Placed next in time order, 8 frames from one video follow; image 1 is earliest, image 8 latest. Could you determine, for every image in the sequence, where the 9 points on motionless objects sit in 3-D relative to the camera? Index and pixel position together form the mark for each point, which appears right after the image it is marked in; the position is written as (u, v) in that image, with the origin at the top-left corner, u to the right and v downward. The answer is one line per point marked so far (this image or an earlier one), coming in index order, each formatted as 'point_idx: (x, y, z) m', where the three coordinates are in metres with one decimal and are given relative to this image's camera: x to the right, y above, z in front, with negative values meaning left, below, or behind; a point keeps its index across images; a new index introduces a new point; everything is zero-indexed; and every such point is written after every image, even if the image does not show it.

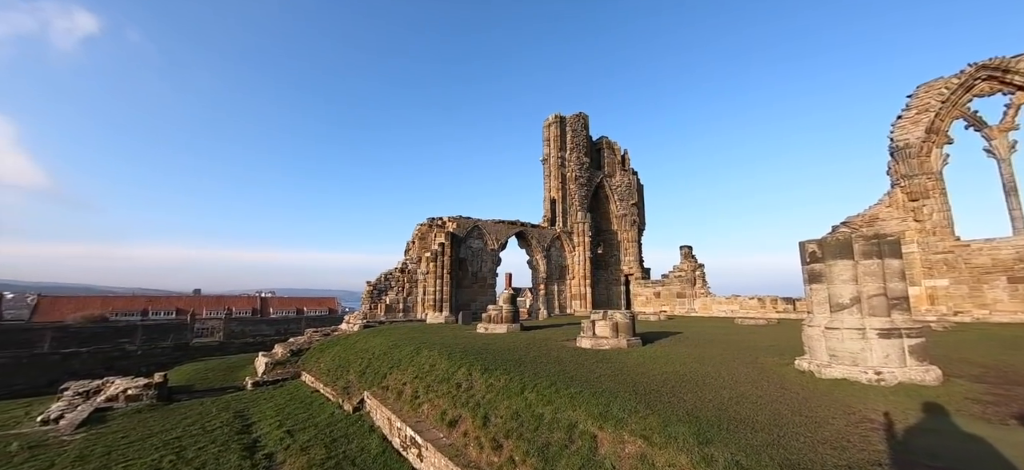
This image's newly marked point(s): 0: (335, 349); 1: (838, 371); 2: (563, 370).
0: (-4.8, -3.1, +11.6) m
1: (+3.7, -1.5, +4.8) m
2: (+0.7, -1.8, +5.7) m
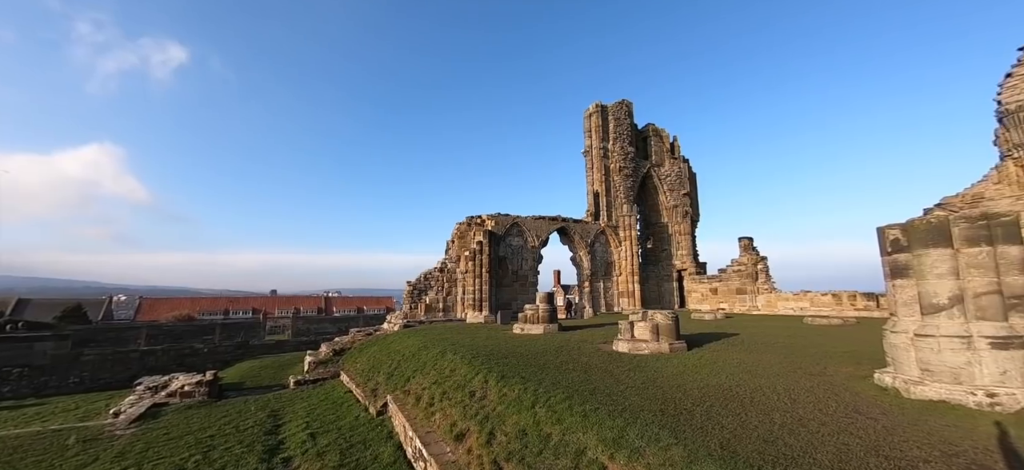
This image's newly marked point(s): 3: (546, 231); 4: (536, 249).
0: (-3.8, -3.1, +11.6) m
1: (+3.7, -1.4, +3.8) m
2: (+0.9, -1.7, +5.0) m
3: (+1.5, +0.2, +18.4) m
4: (+1.0, -0.6, +17.9) m
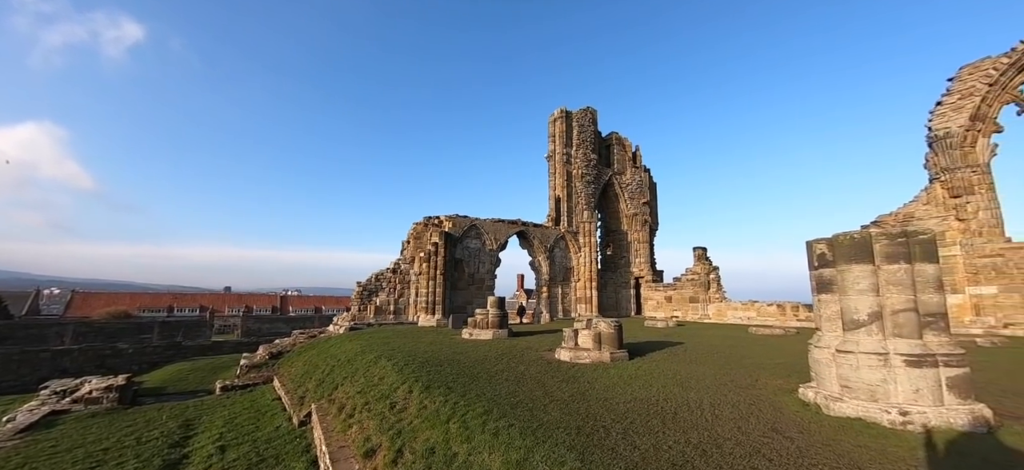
0: (-5.2, -3.0, +10.9) m
1: (+3.0, -1.5, +3.8) m
2: (0.0, -1.8, +4.8) m
3: (-0.3, +0.1, +18.1) m
4: (-0.7, -0.7, +17.6) m
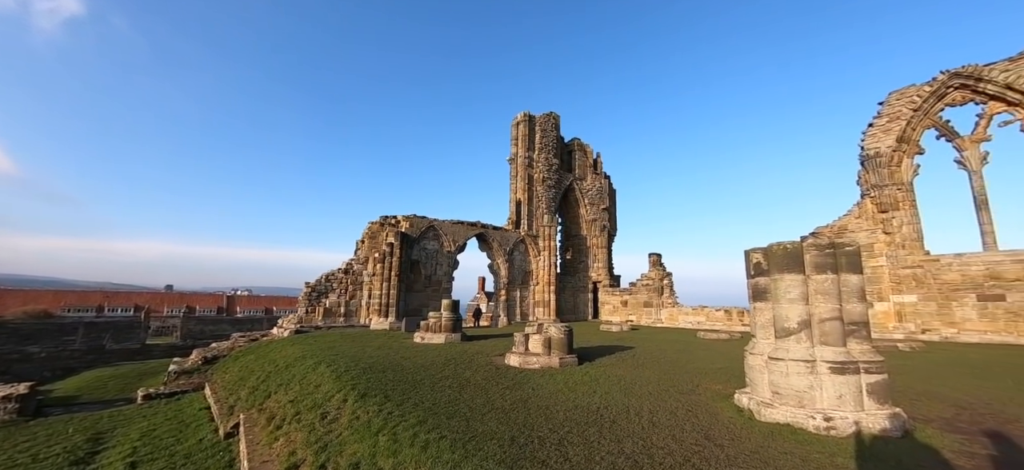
0: (-6.4, -2.9, +10.3) m
1: (+2.4, -1.6, +3.8) m
2: (-0.6, -1.8, +4.6) m
3: (-2.1, 0.0, +17.9) m
4: (-2.5, -0.8, +17.4) m
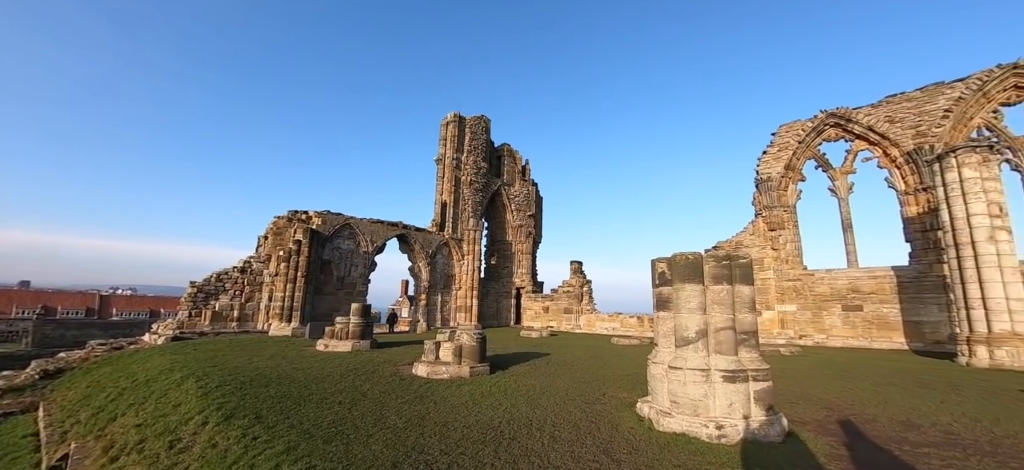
0: (-8.3, -2.7, +8.7) m
1: (+1.5, -1.7, +3.9) m
2: (-1.6, -1.8, +4.1) m
3: (-5.2, 0.0, +17.0) m
4: (-5.6, -0.8, +16.4) m
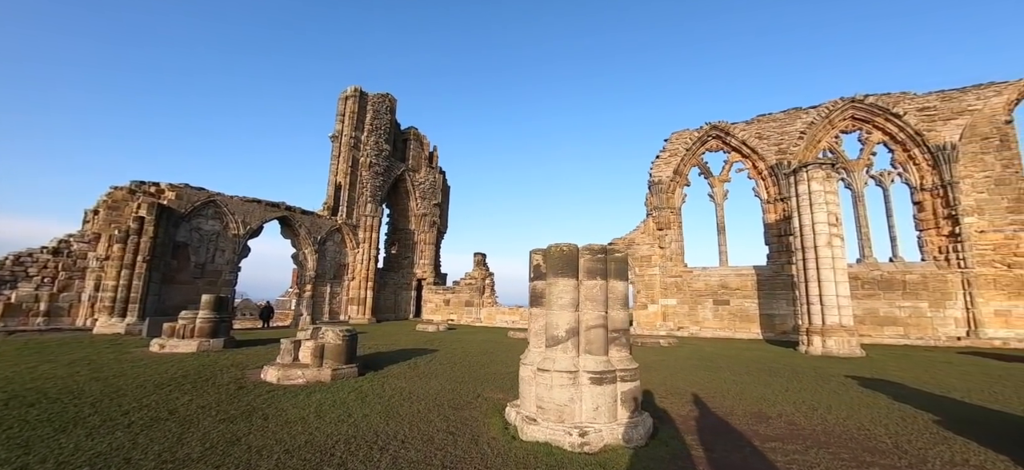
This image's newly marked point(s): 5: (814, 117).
0: (-10.4, -2.2, +6.2) m
1: (+0.2, -1.6, +3.5) m
2: (-2.9, -1.6, +3.1) m
3: (-9.0, +0.6, +14.9) m
4: (-9.2, -0.2, +14.3) m
5: (+11.0, +4.3, +15.6) m
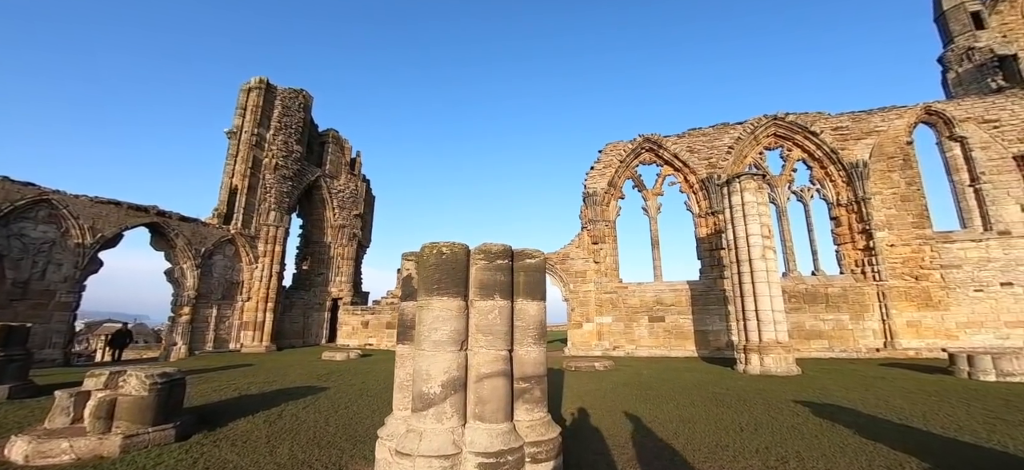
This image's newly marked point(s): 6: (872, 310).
0: (-11.5, -2.1, +3.2) m
1: (-0.6, -1.6, +2.0) m
2: (-3.6, -1.5, +1.1) m
3: (-11.3, +0.3, +12.1) m
4: (-11.4, -0.4, +11.3) m
5: (+8.4, +3.8, +15.7) m
6: (+11.5, -2.4, +13.6) m
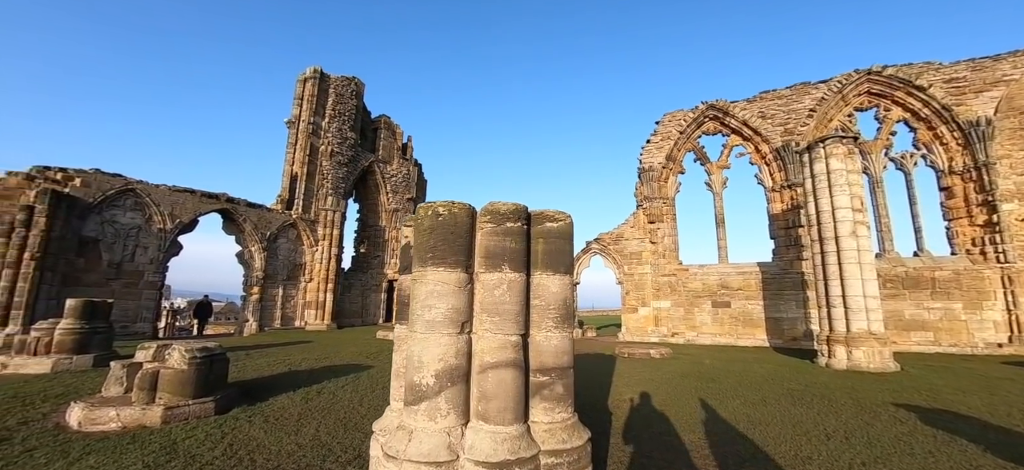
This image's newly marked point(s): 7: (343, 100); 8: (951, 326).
0: (-11.2, -2.0, +4.3) m
1: (-0.6, -1.4, +1.6) m
2: (-3.7, -1.3, +1.2) m
3: (-9.8, +0.8, +13.0) m
4: (-10.0, 0.0, +12.3) m
5: (+10.2, +4.6, +13.8) m
6: (+13.0, -1.7, +11.5) m
7: (-7.5, +5.9, +18.9) m
8: (+12.0, -2.5, +11.7) m
